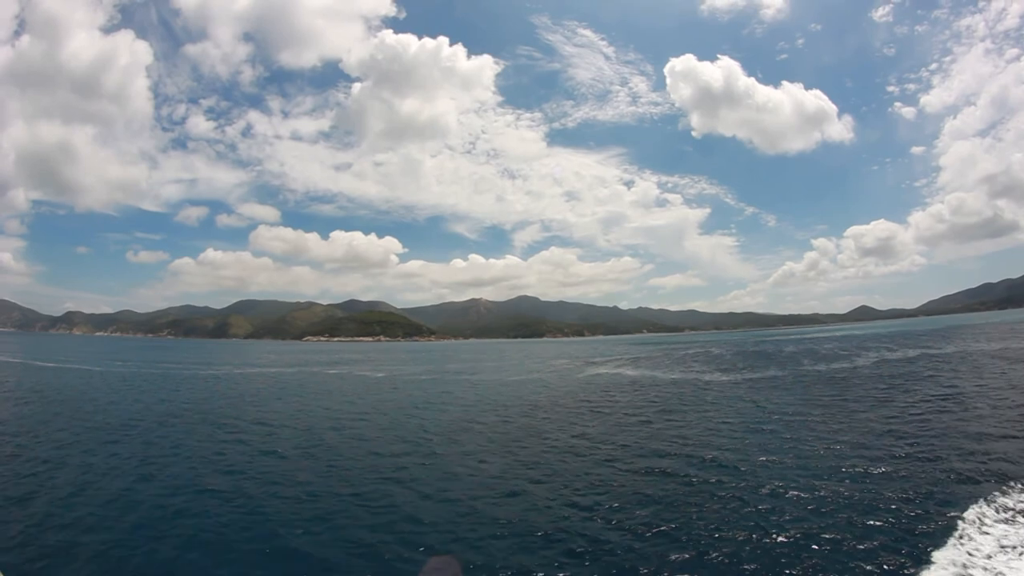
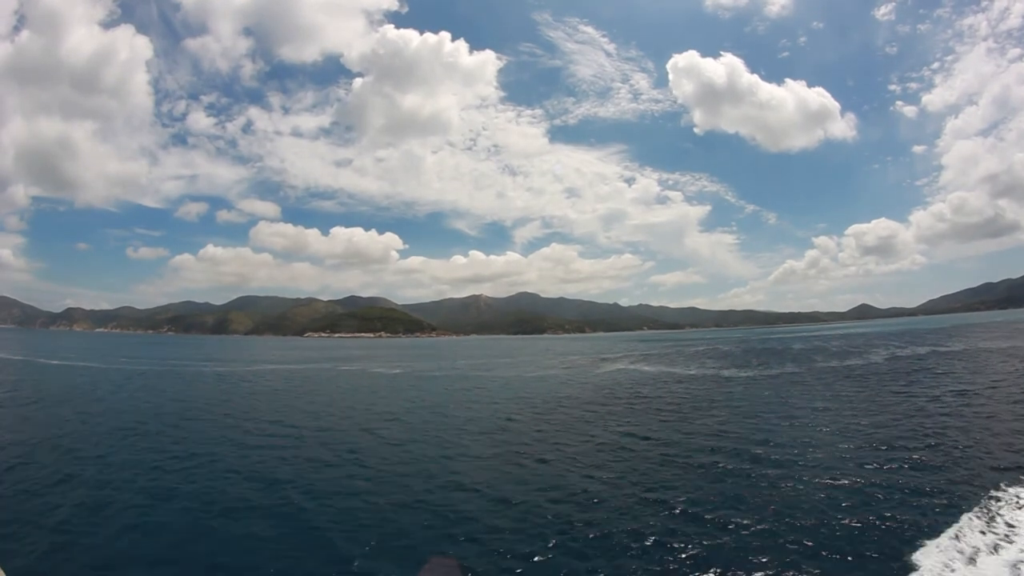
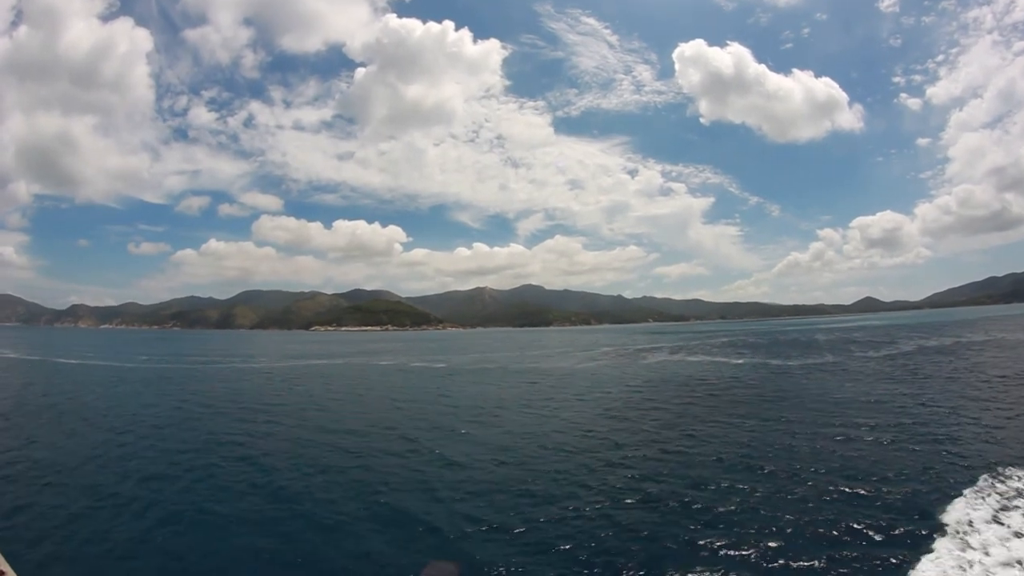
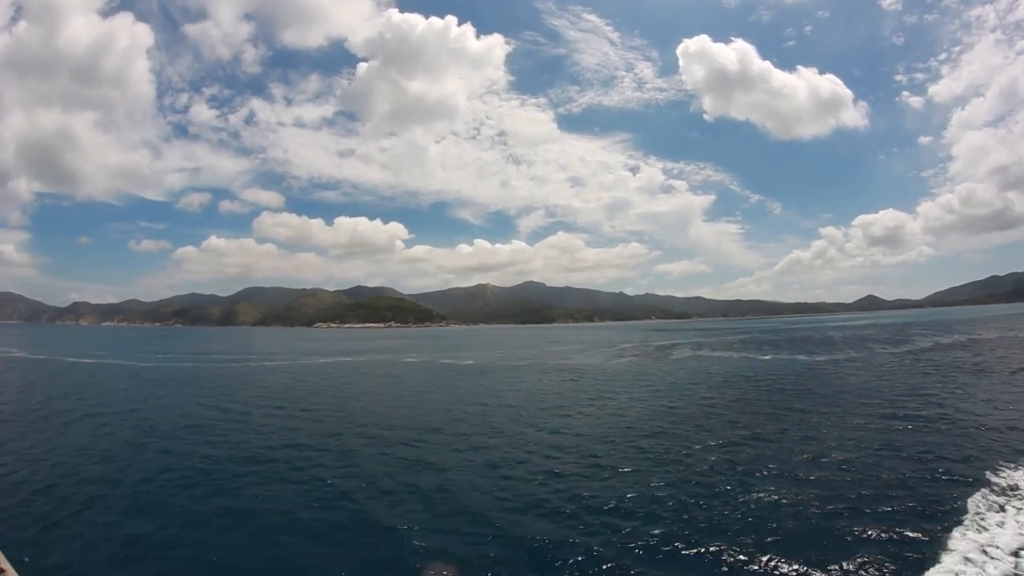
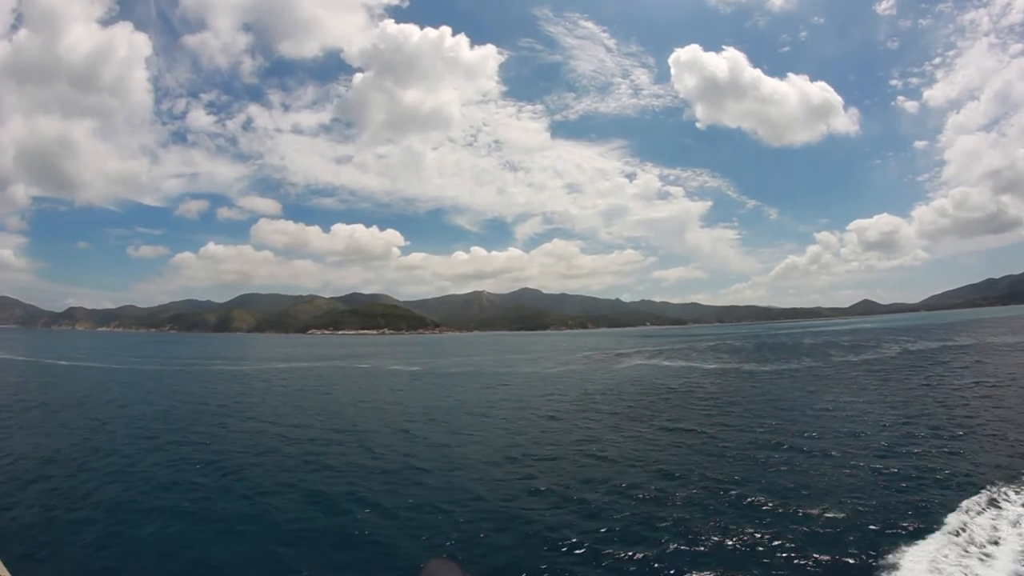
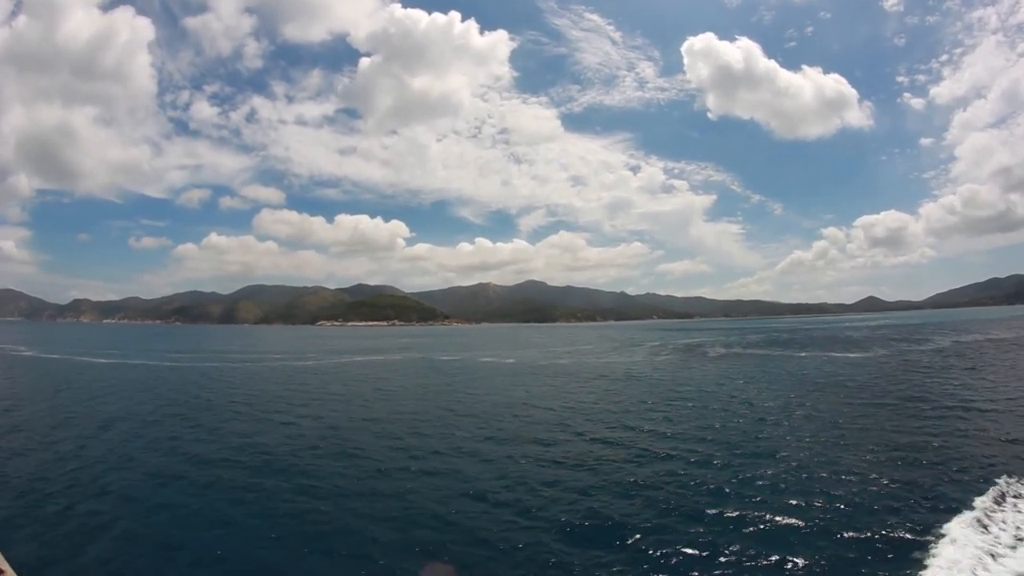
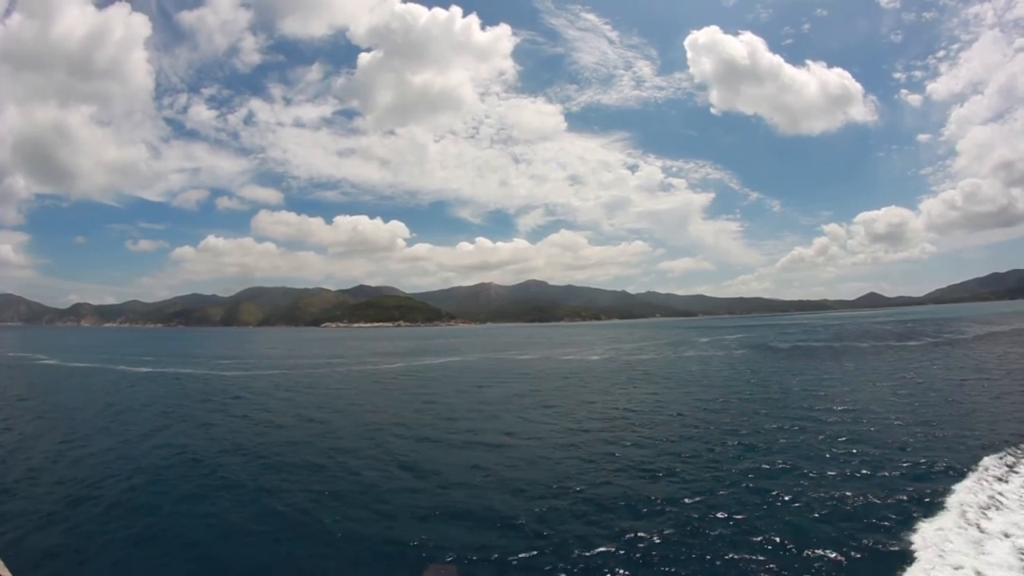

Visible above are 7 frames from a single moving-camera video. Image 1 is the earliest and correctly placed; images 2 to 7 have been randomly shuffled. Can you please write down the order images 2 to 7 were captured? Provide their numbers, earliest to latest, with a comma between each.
2, 5, 3, 4, 6, 7
